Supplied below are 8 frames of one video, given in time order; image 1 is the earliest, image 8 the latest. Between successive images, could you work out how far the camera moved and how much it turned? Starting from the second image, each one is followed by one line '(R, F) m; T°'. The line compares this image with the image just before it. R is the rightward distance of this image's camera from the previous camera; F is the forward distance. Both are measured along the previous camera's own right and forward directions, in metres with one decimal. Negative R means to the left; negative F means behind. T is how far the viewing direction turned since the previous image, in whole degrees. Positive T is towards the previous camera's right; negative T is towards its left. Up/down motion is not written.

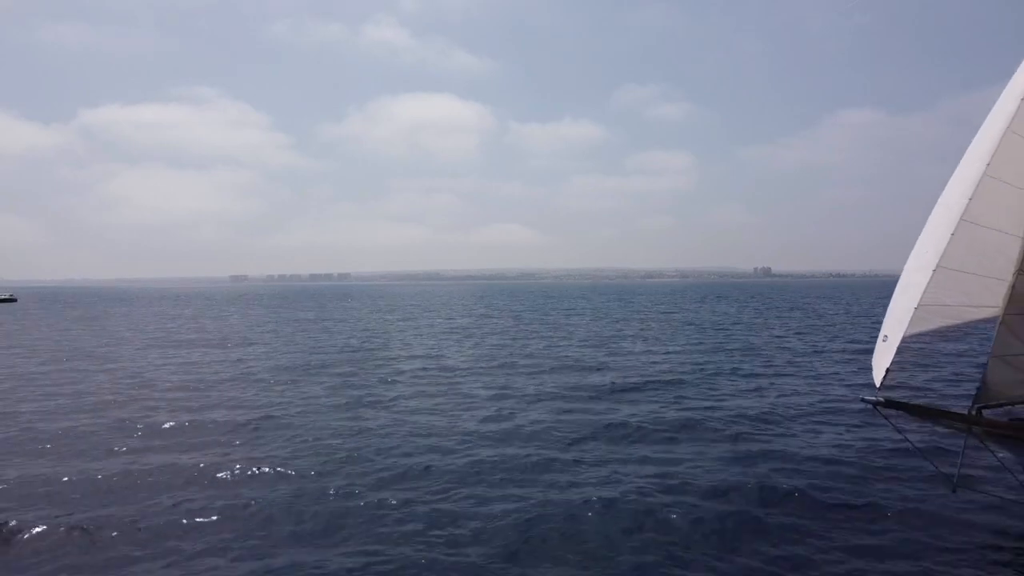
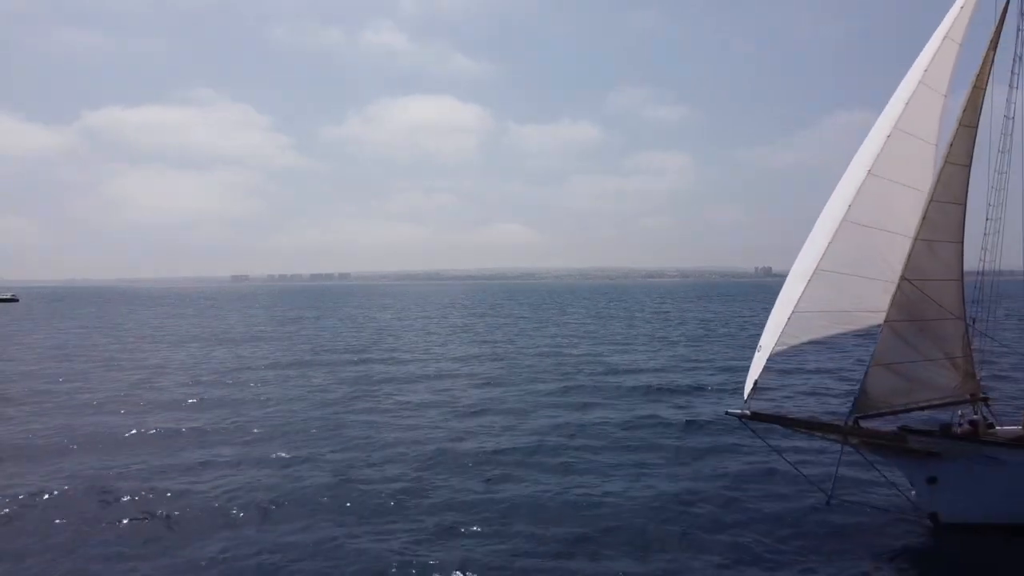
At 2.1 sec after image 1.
(+0.5, -1.6) m; 0°
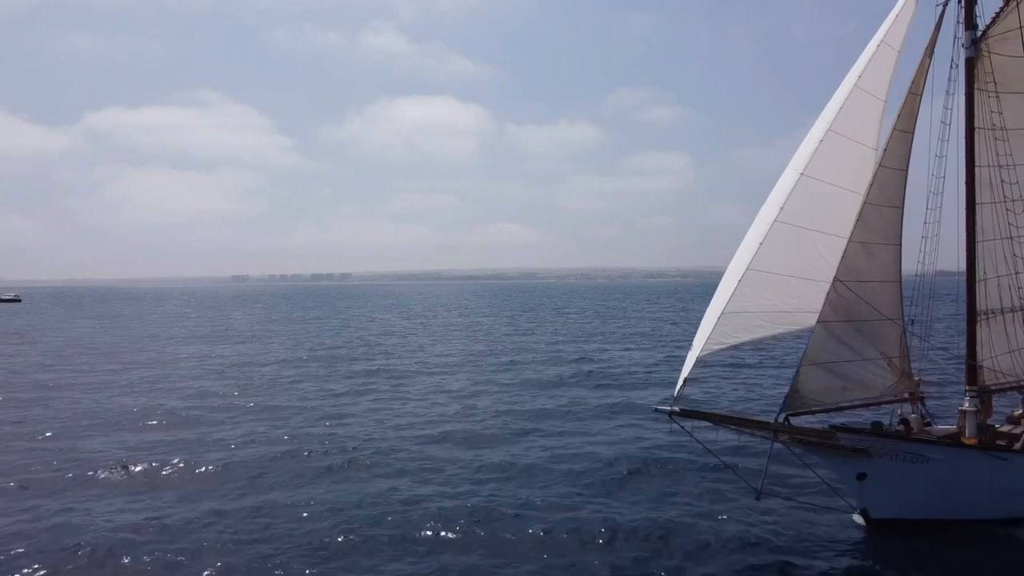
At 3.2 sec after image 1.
(+0.4, -1.4) m; 0°
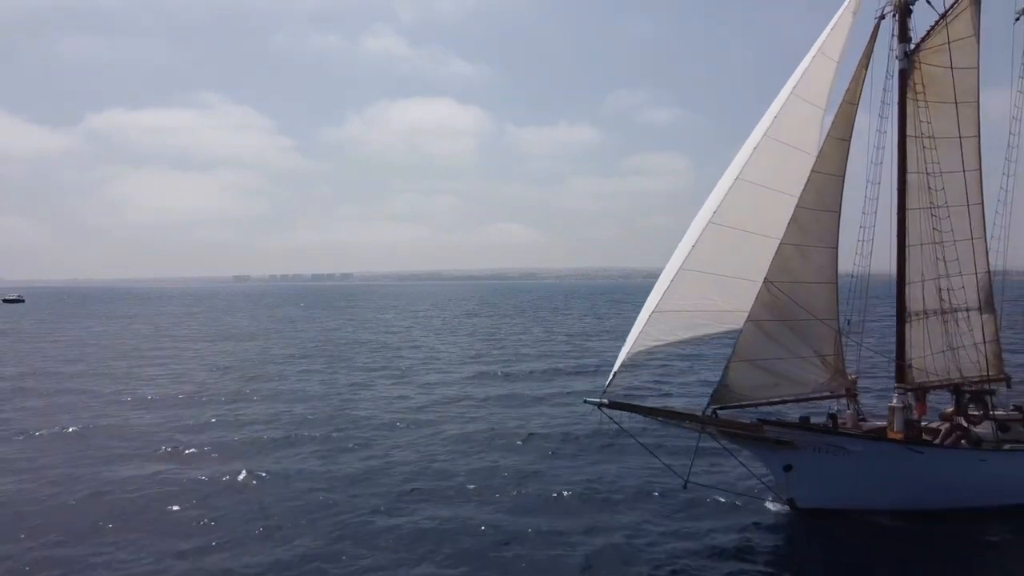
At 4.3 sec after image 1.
(+0.6, -1.7) m; 0°
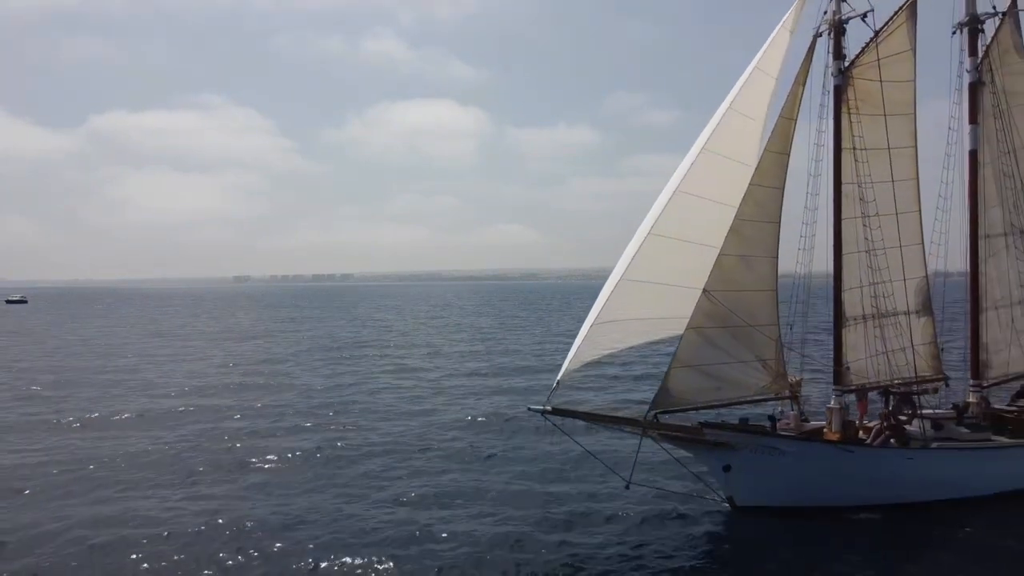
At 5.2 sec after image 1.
(+1.0, -1.1) m; 0°
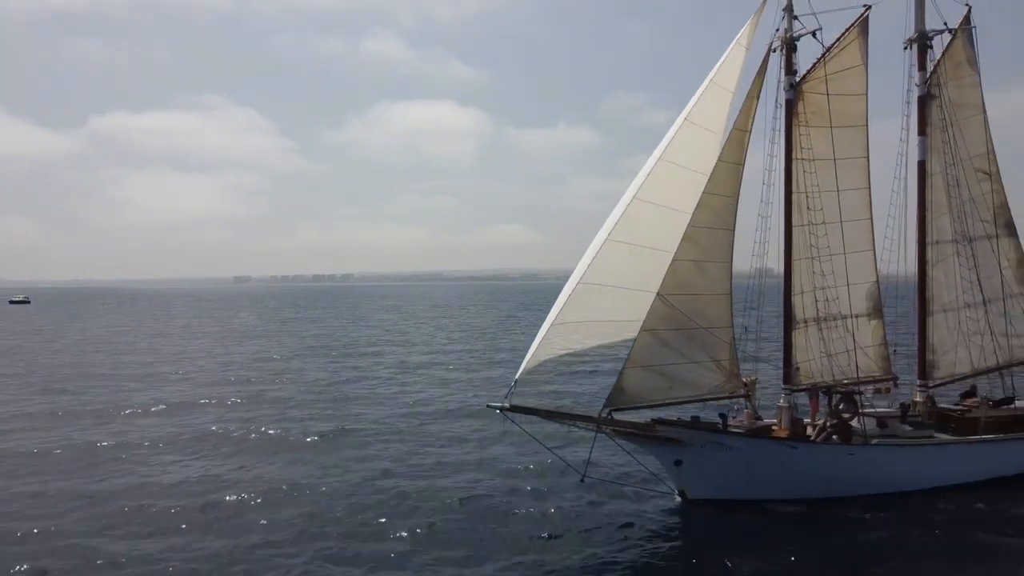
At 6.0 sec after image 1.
(+0.9, -1.0) m; 0°
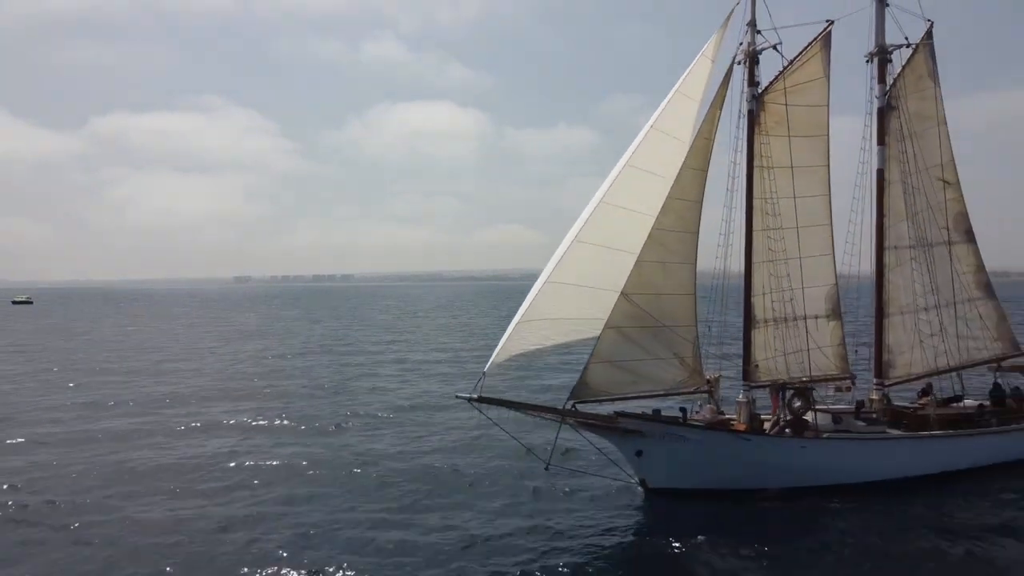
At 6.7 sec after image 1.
(+0.8, -1.0) m; 0°
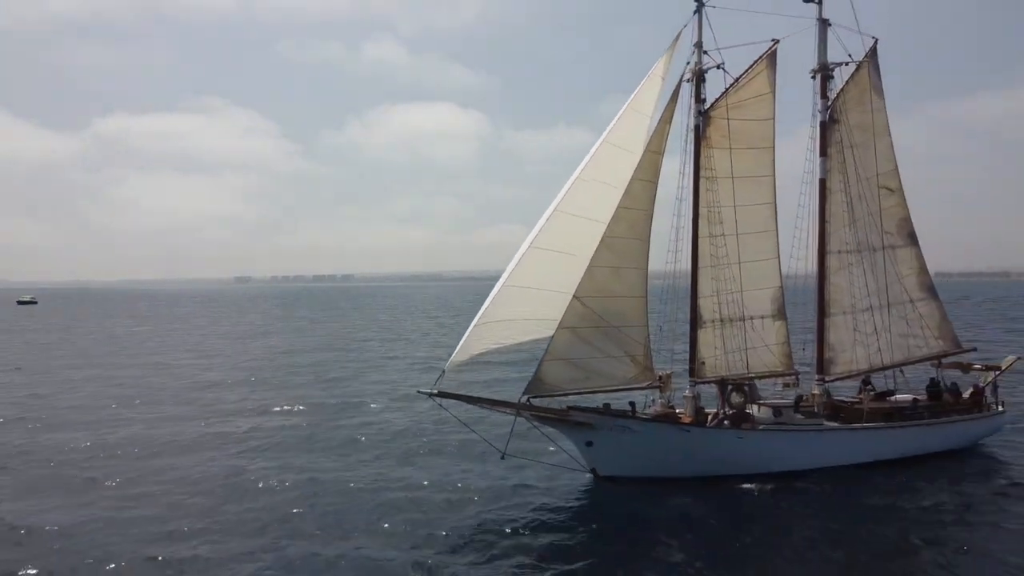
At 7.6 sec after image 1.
(+1.2, -1.5) m; 0°
